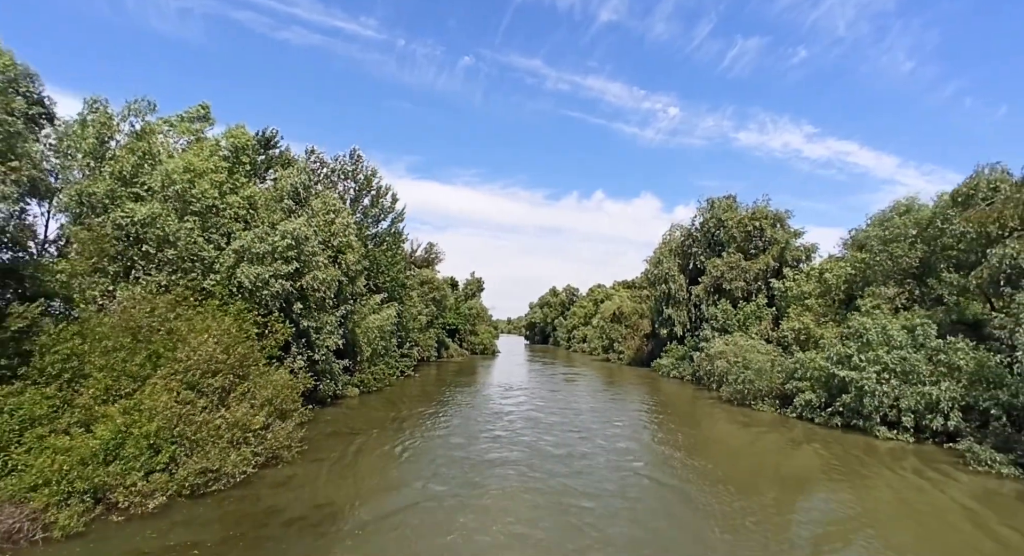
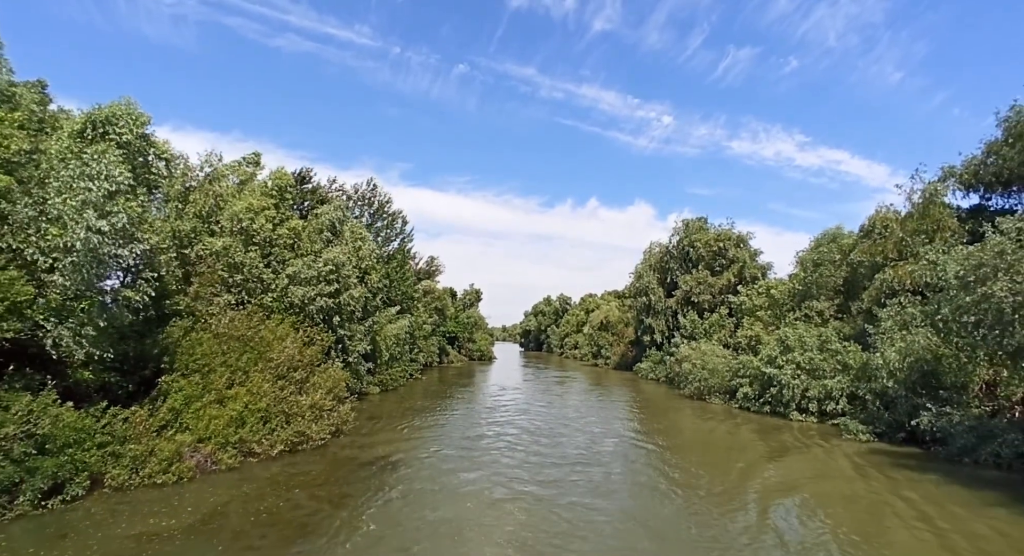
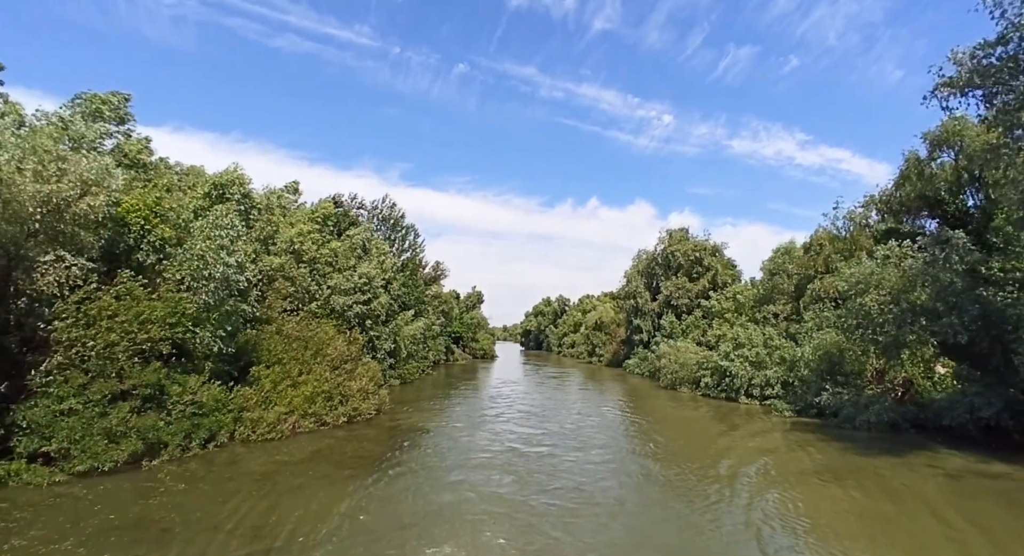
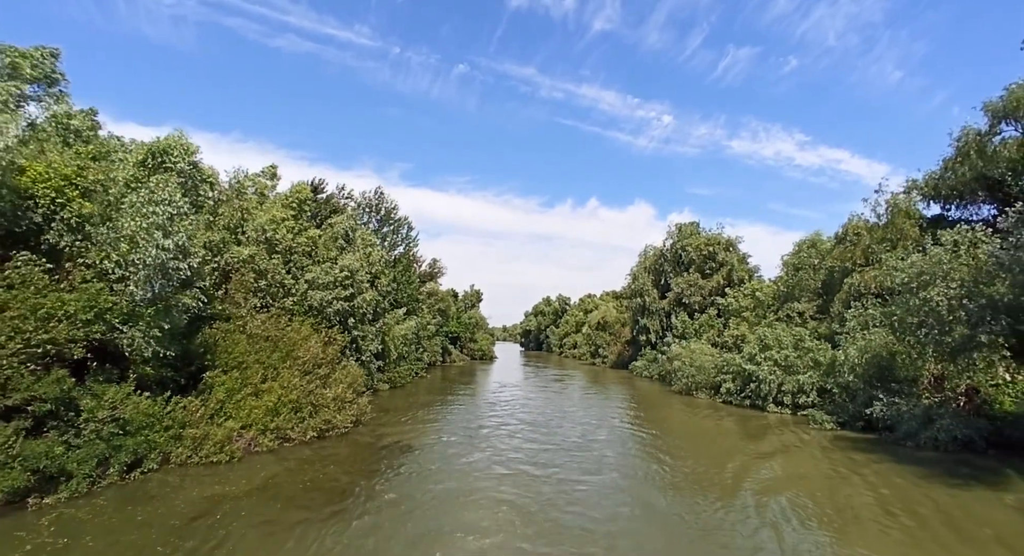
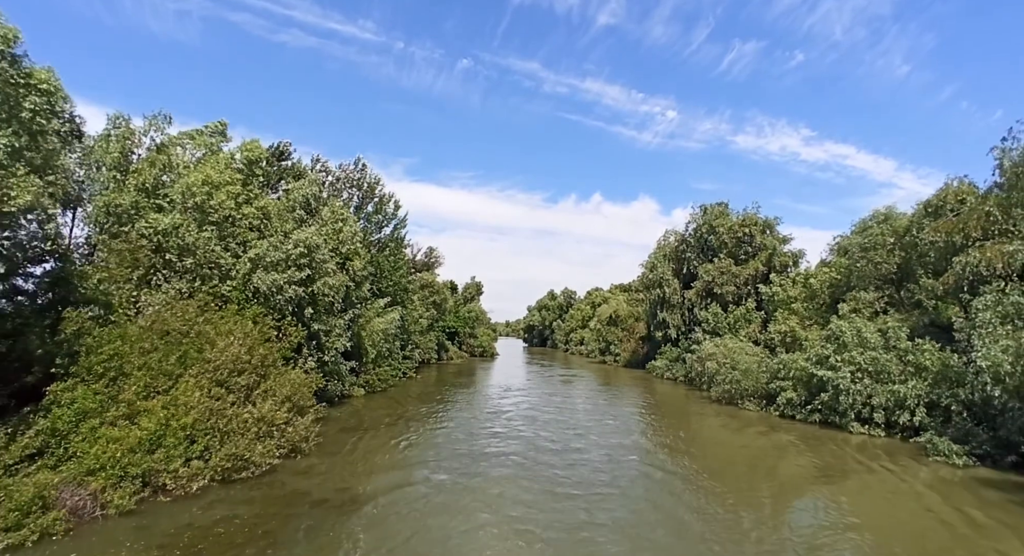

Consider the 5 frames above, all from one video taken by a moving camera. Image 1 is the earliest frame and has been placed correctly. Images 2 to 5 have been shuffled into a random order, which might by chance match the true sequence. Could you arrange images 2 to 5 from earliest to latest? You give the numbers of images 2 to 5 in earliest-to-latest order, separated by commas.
5, 2, 4, 3
